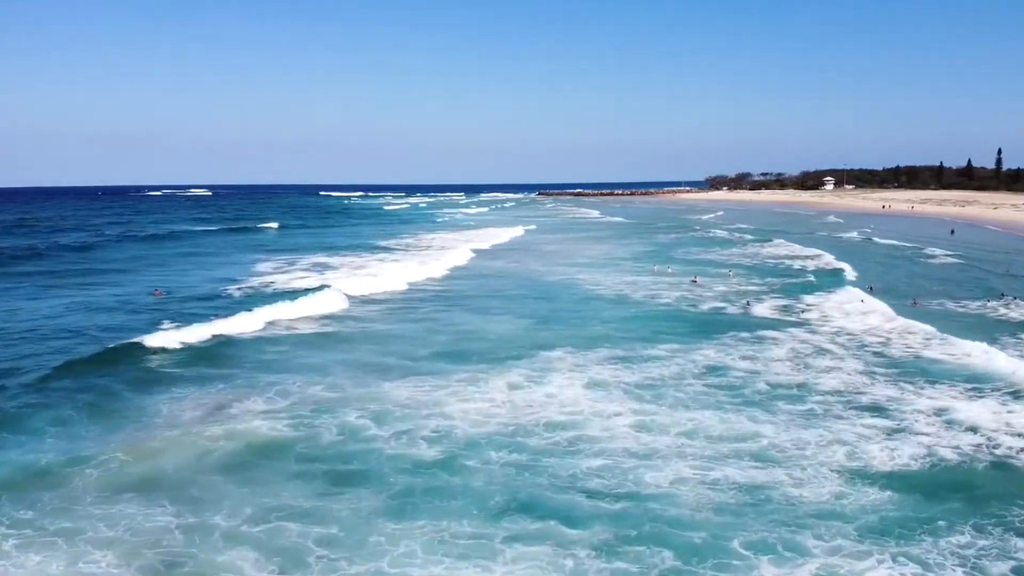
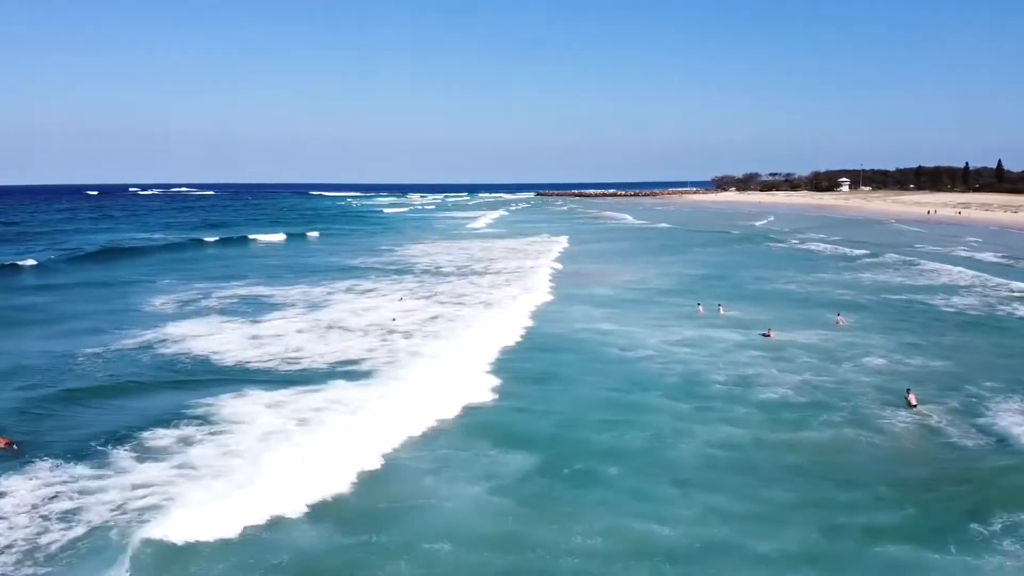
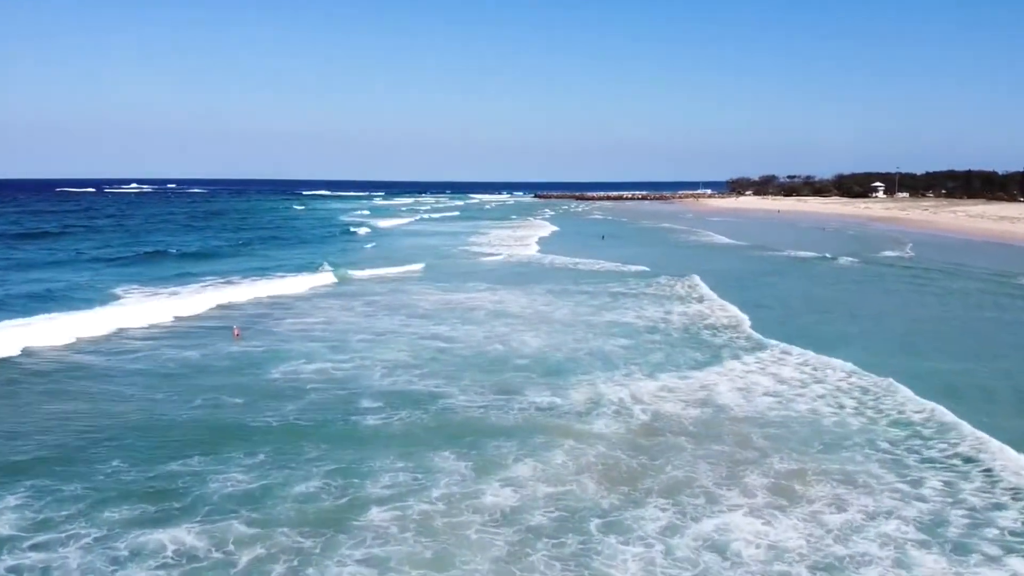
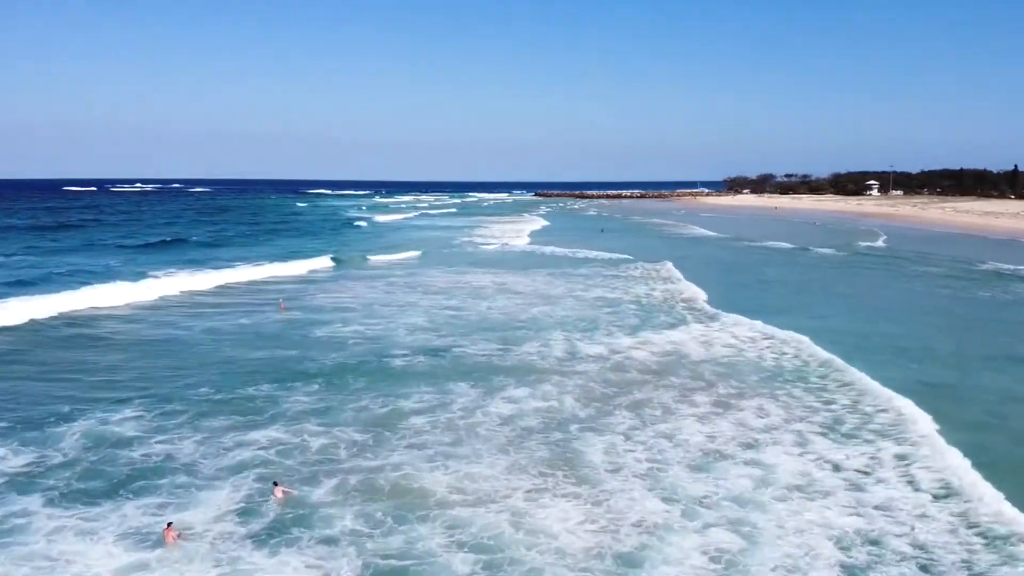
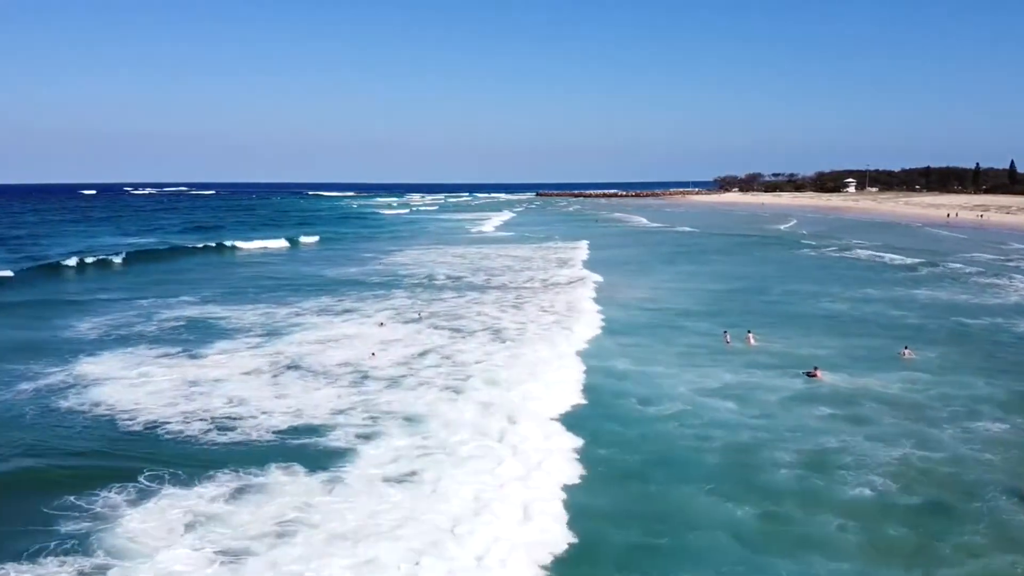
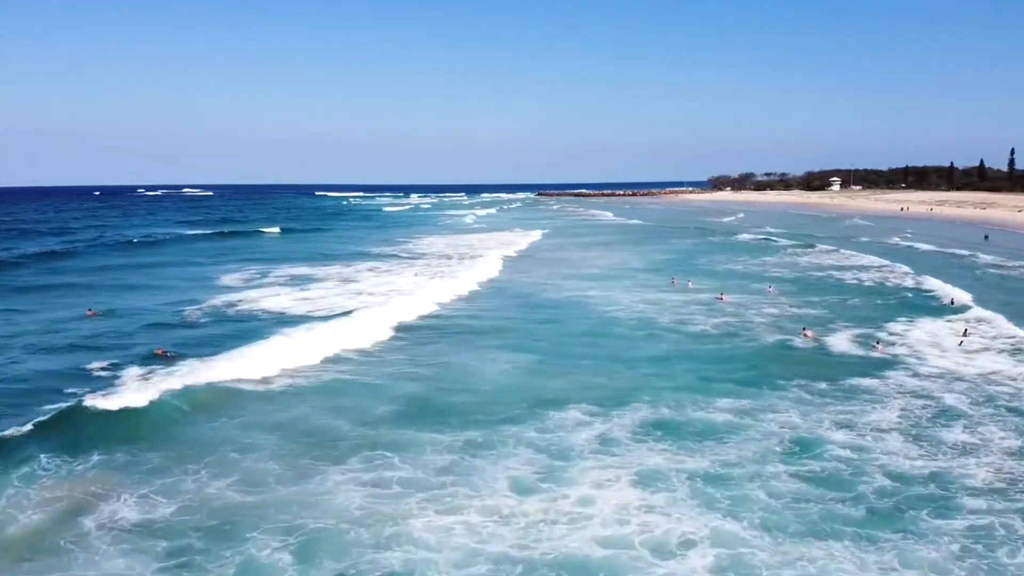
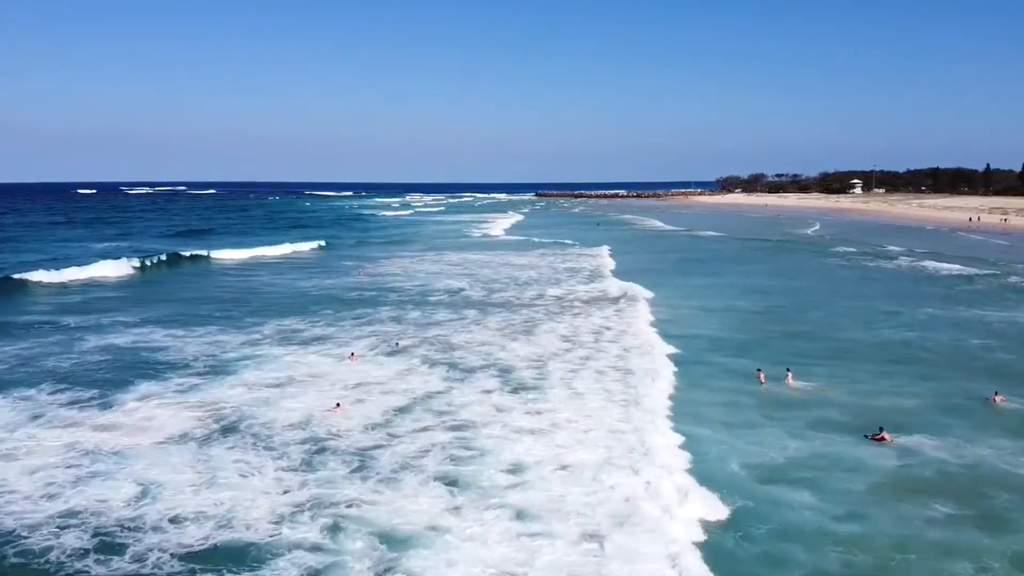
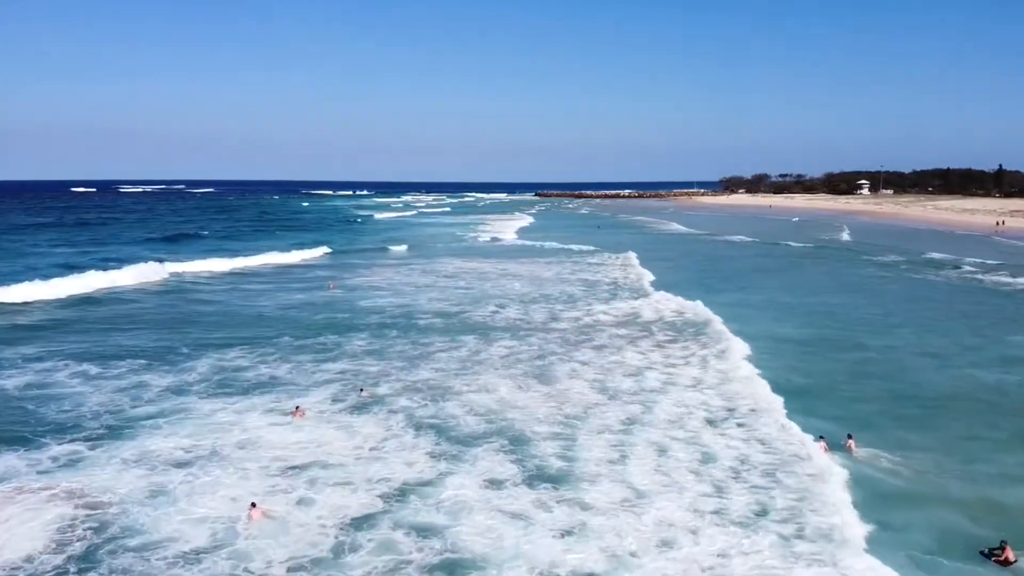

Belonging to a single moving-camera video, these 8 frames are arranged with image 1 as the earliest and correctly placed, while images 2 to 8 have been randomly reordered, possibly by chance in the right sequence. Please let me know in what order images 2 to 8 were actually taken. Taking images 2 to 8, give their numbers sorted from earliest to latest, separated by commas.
6, 2, 5, 7, 8, 4, 3
